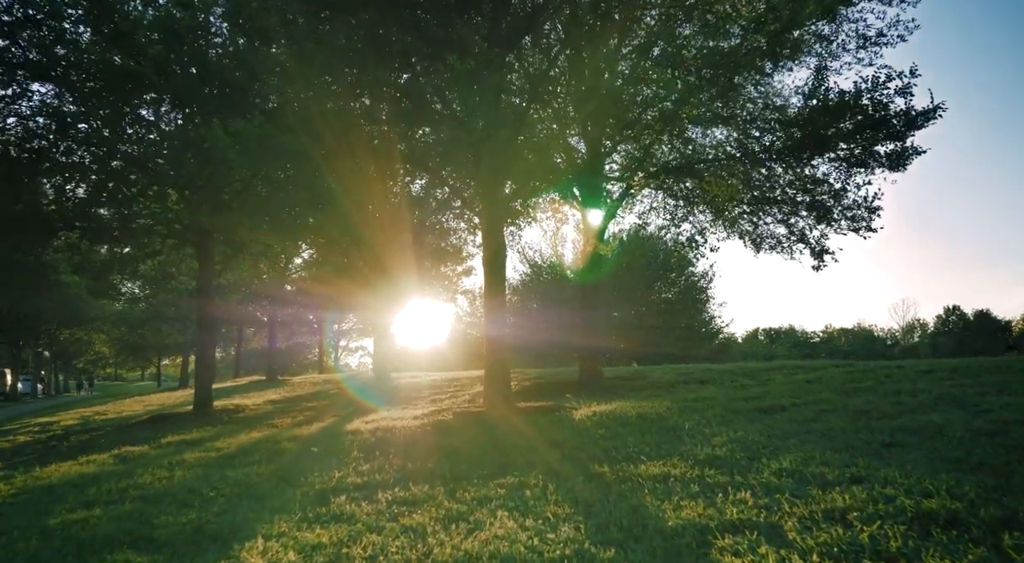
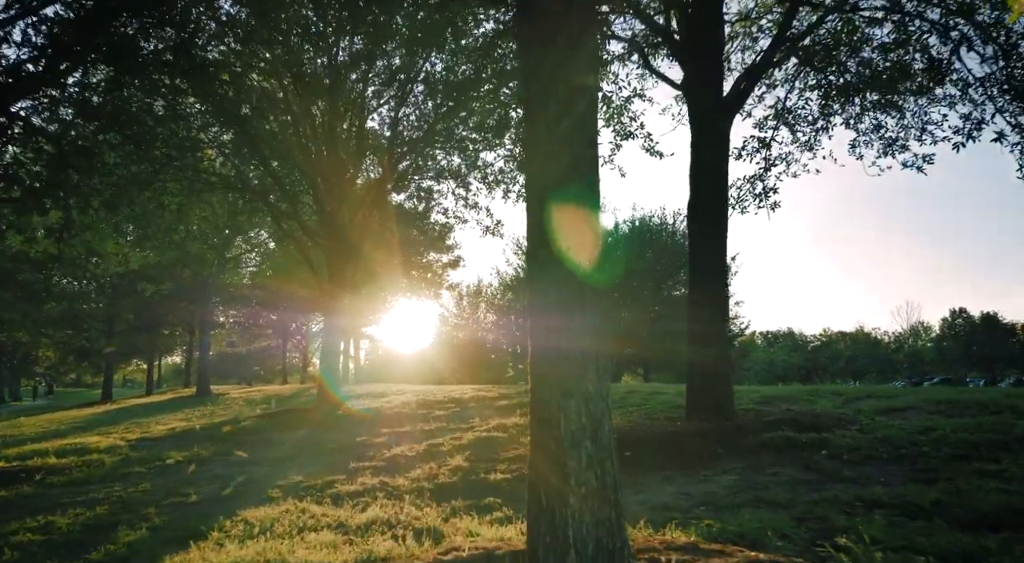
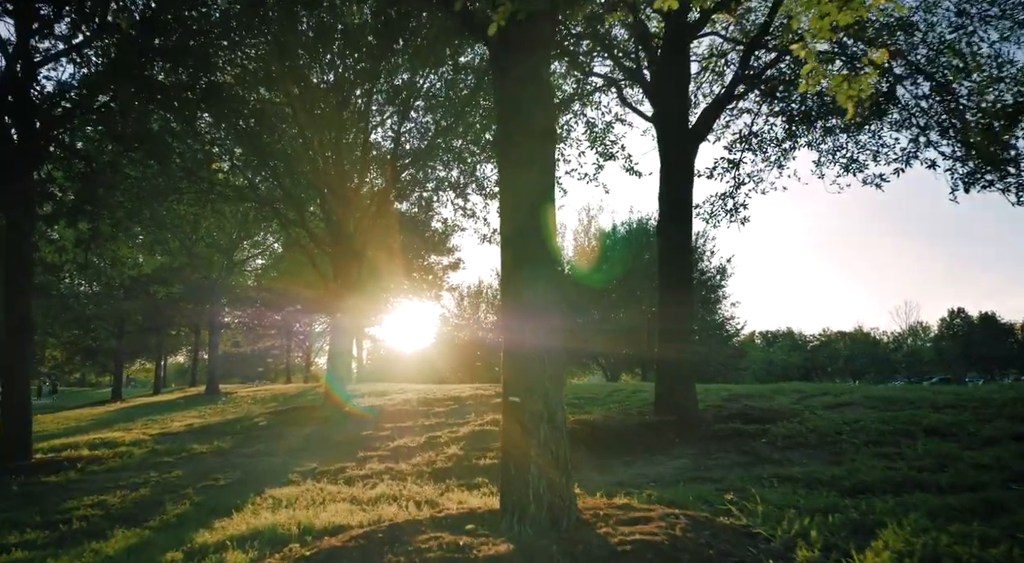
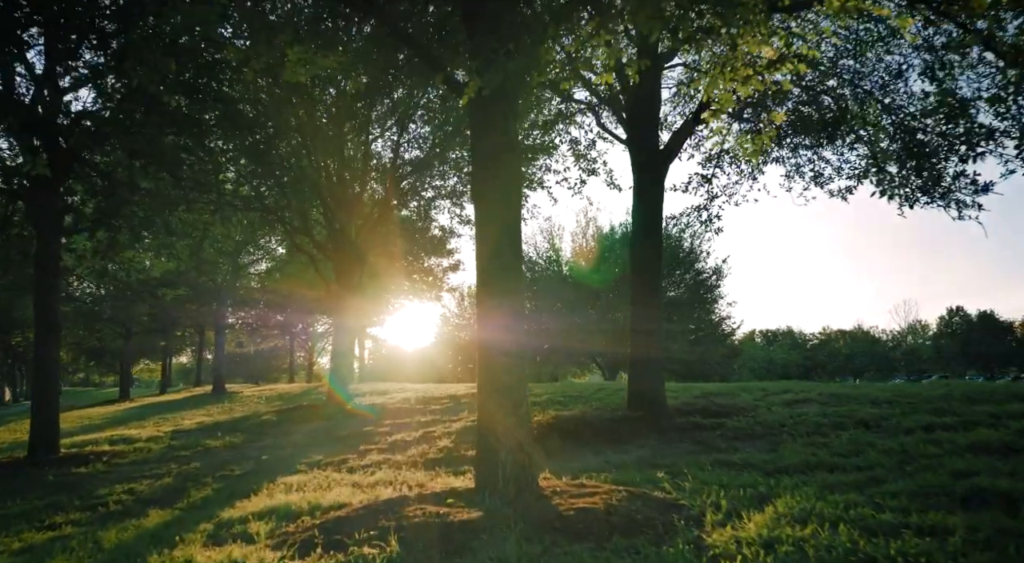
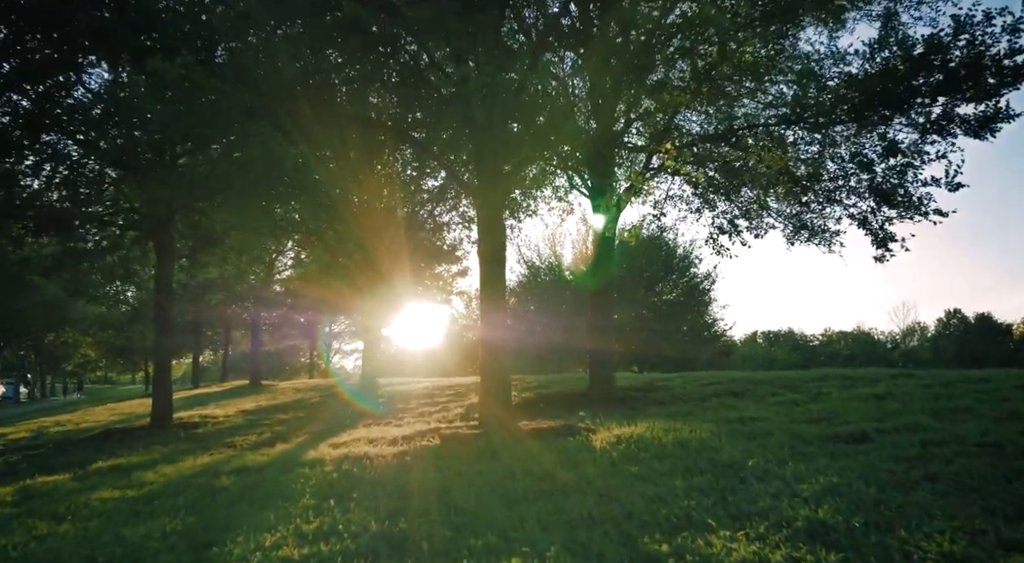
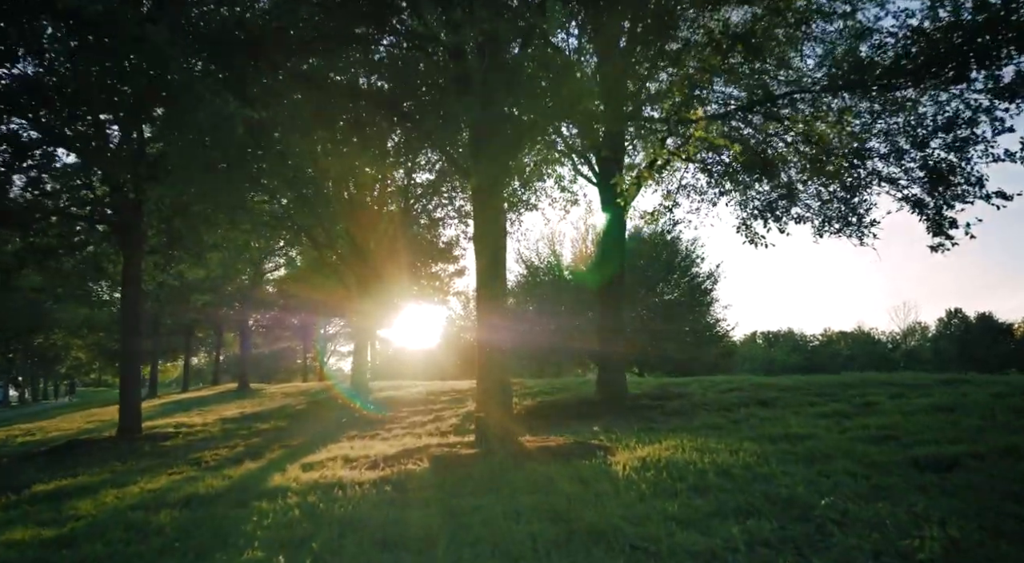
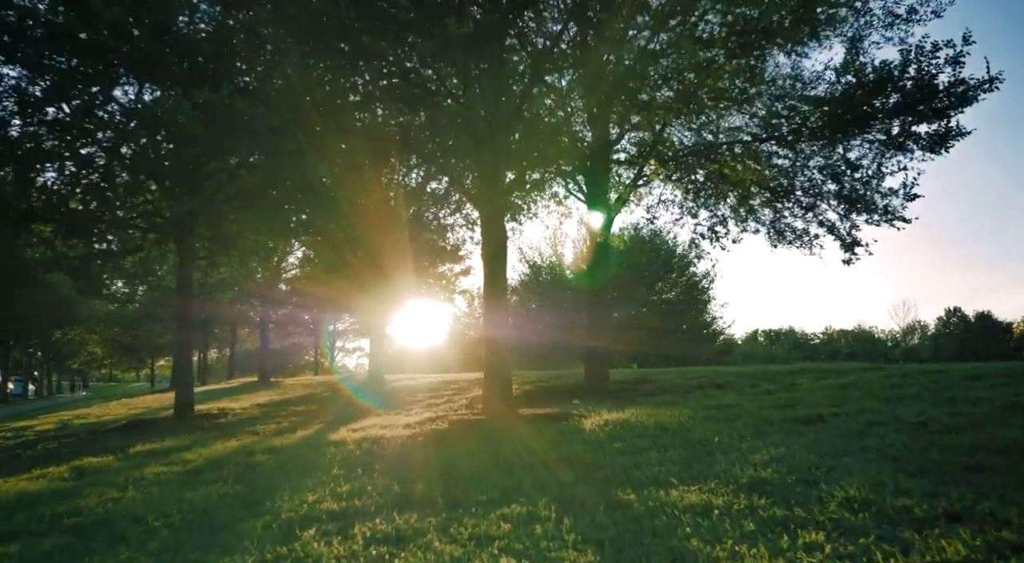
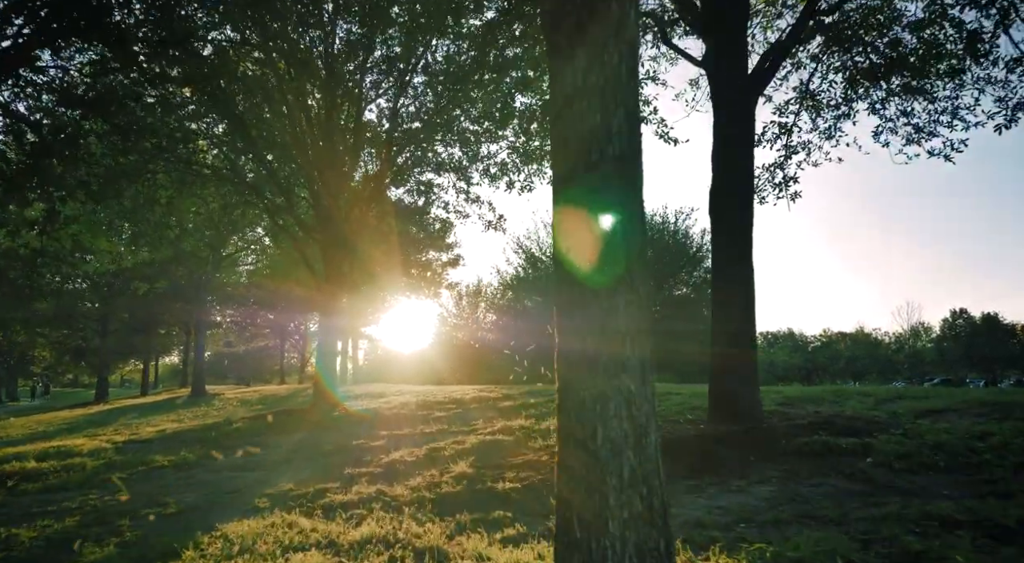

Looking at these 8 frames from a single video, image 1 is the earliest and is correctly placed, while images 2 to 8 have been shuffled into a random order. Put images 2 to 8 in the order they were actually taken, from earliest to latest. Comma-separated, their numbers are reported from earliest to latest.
7, 5, 6, 4, 3, 2, 8
